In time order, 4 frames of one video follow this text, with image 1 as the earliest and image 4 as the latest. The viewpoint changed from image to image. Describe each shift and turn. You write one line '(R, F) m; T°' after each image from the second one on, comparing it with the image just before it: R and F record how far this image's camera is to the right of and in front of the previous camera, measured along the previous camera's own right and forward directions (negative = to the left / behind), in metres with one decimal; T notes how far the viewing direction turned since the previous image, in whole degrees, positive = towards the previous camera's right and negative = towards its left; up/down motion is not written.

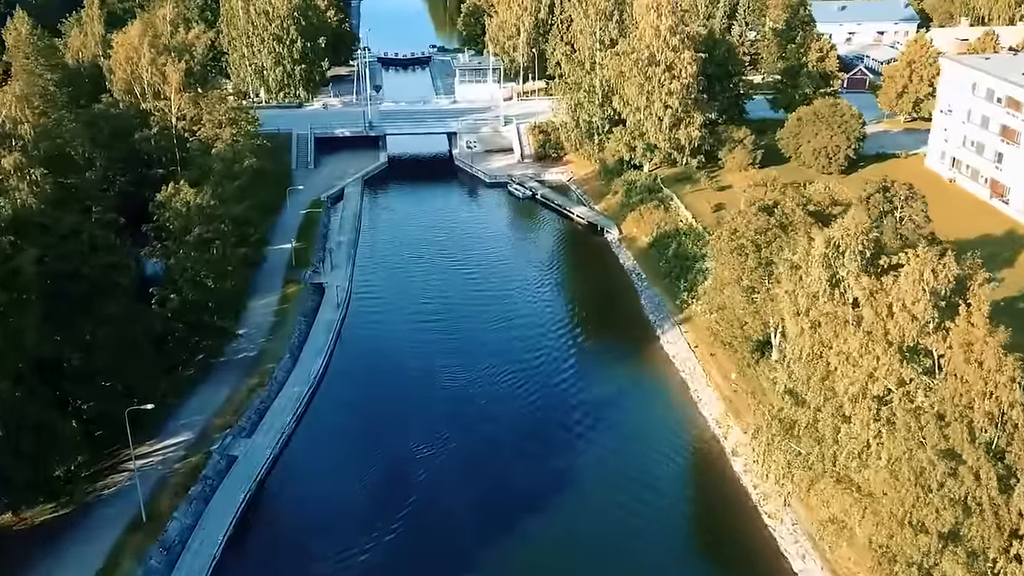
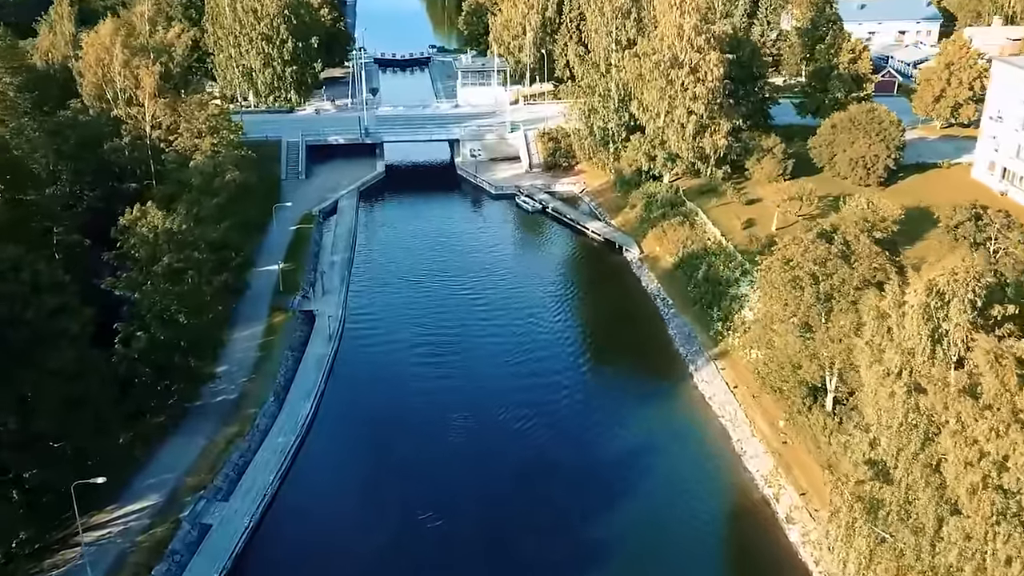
(-0.6, +4.2) m; 0°
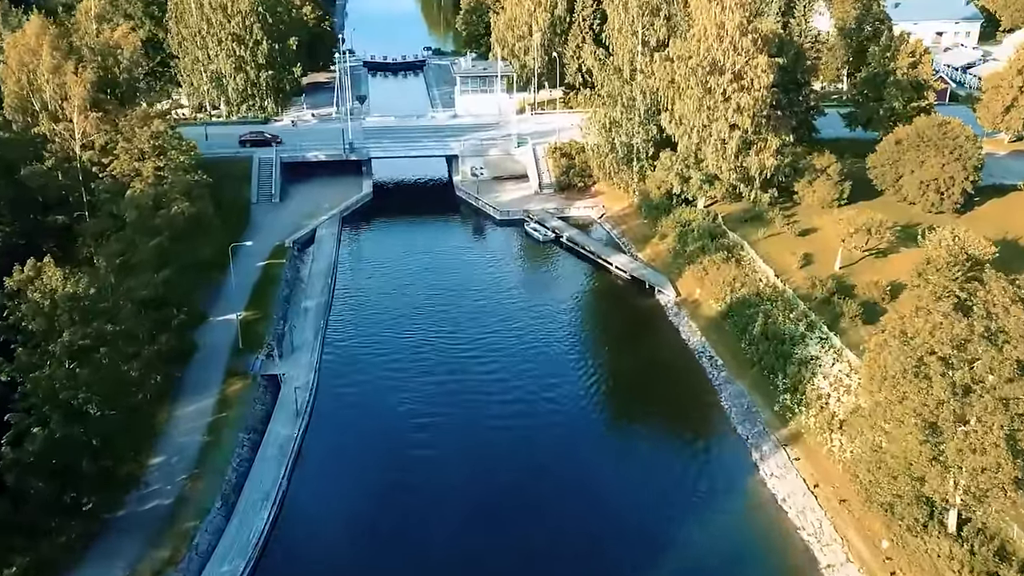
(-0.5, +7.1) m; 0°
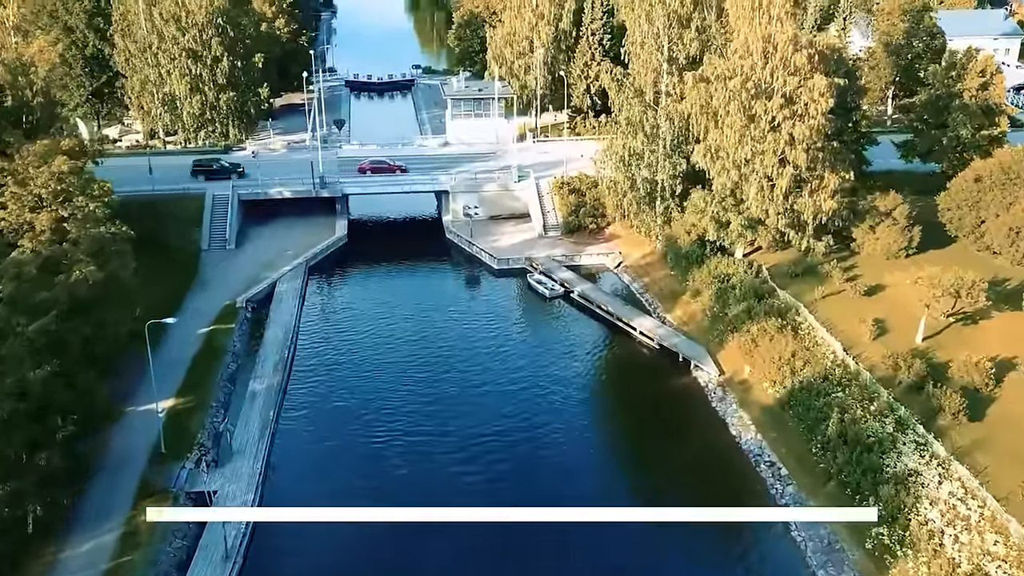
(-0.2, +7.0) m; 0°
